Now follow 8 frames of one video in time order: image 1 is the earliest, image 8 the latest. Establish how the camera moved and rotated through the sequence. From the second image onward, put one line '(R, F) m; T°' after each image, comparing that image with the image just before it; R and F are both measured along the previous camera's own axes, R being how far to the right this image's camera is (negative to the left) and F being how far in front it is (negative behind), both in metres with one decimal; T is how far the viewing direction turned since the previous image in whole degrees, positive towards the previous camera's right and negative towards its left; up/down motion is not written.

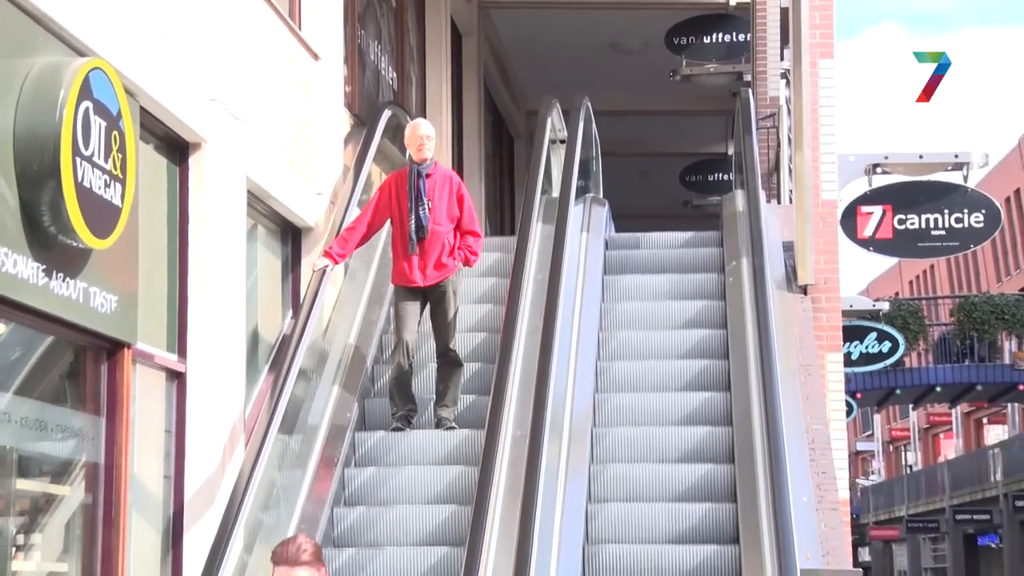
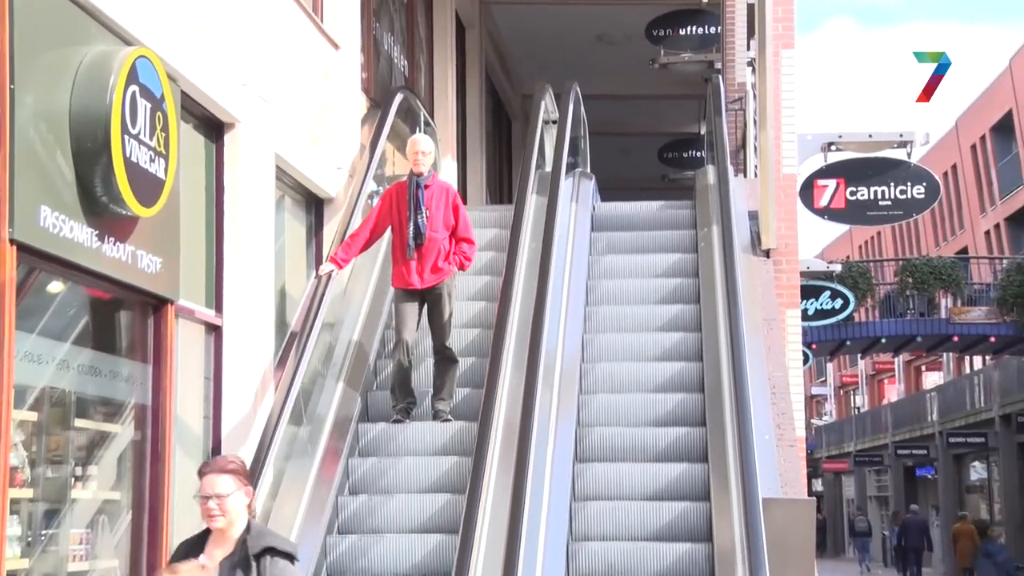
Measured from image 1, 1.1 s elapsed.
(0.0, -0.5) m; 0°
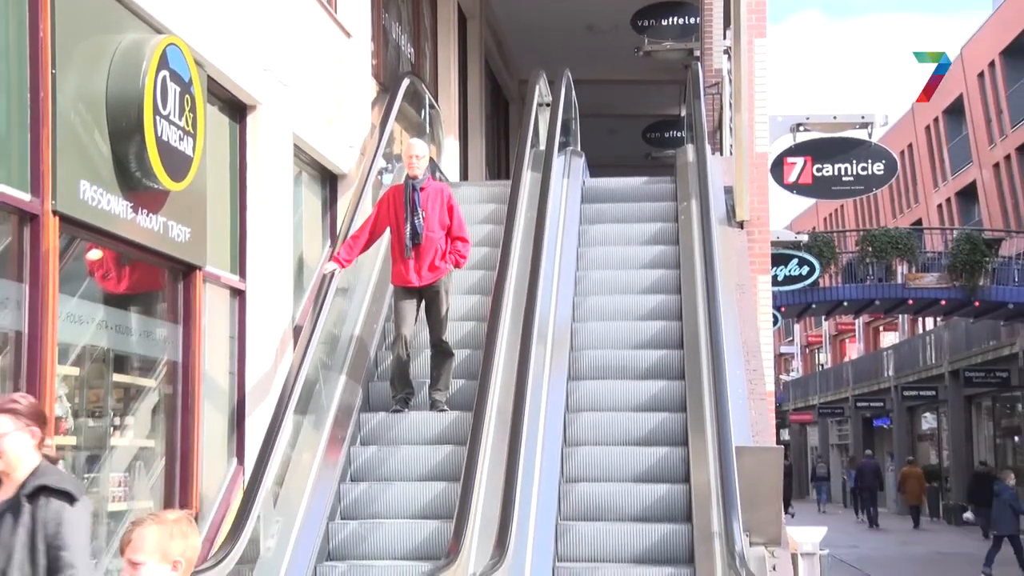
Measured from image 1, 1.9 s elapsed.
(0.0, -0.4) m; 0°
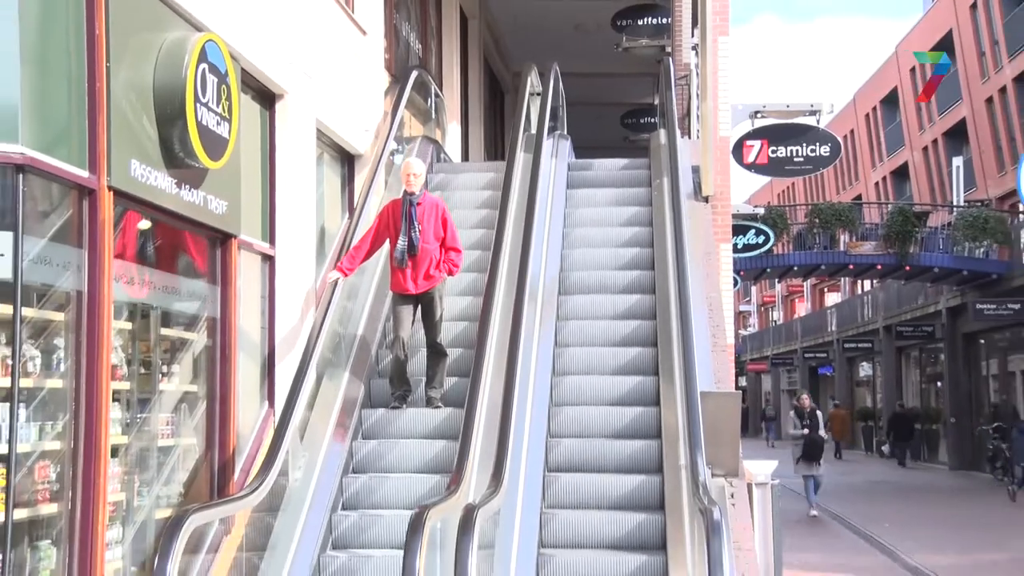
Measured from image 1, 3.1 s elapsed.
(0.0, -0.7) m; 0°
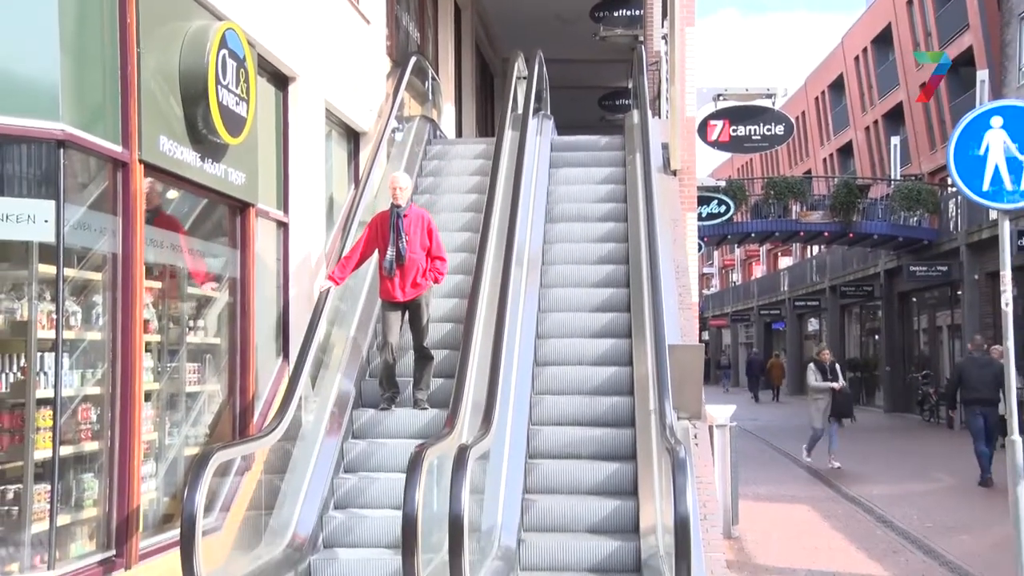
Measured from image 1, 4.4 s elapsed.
(0.0, -0.7) m; 0°
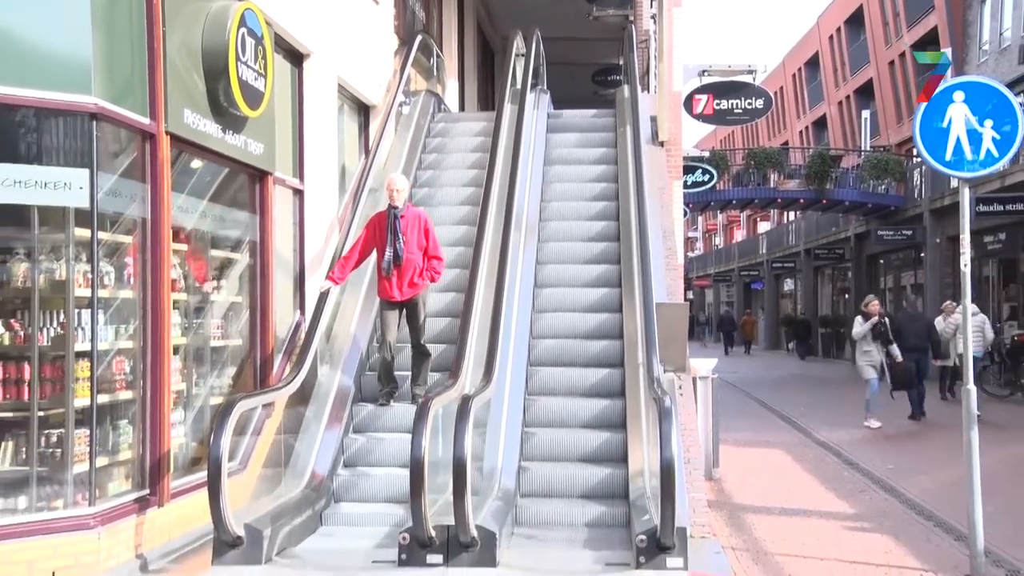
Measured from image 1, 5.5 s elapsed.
(0.0, -0.5) m; 0°
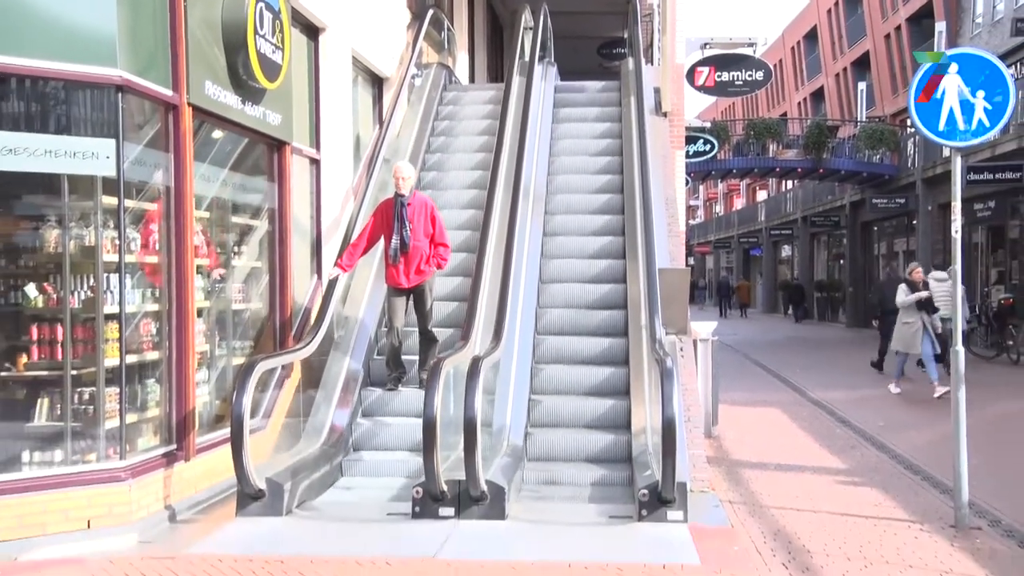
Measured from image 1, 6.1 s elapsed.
(0.0, -0.3) m; 0°
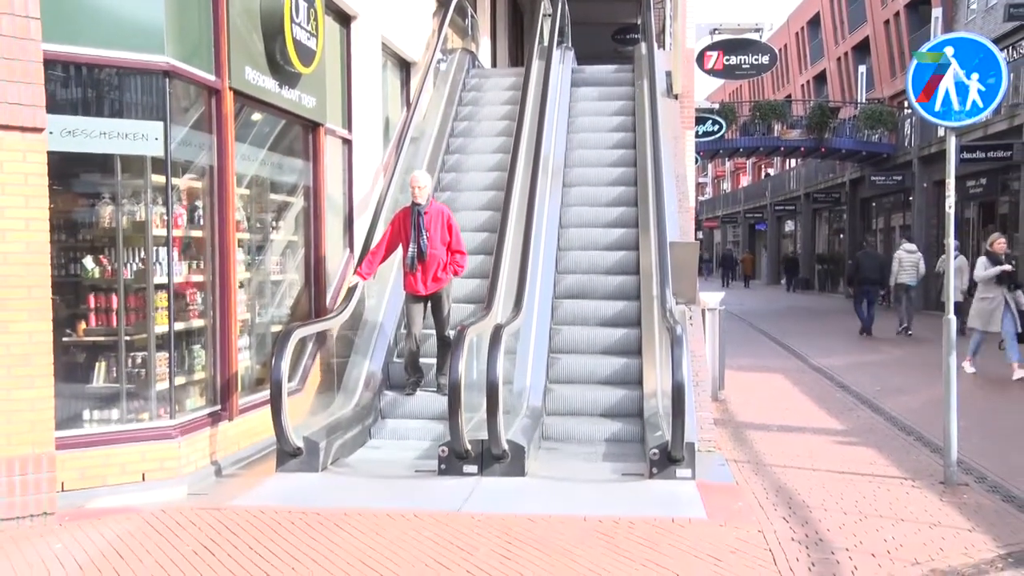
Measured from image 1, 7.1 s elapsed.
(0.0, -0.5) m; -1°
